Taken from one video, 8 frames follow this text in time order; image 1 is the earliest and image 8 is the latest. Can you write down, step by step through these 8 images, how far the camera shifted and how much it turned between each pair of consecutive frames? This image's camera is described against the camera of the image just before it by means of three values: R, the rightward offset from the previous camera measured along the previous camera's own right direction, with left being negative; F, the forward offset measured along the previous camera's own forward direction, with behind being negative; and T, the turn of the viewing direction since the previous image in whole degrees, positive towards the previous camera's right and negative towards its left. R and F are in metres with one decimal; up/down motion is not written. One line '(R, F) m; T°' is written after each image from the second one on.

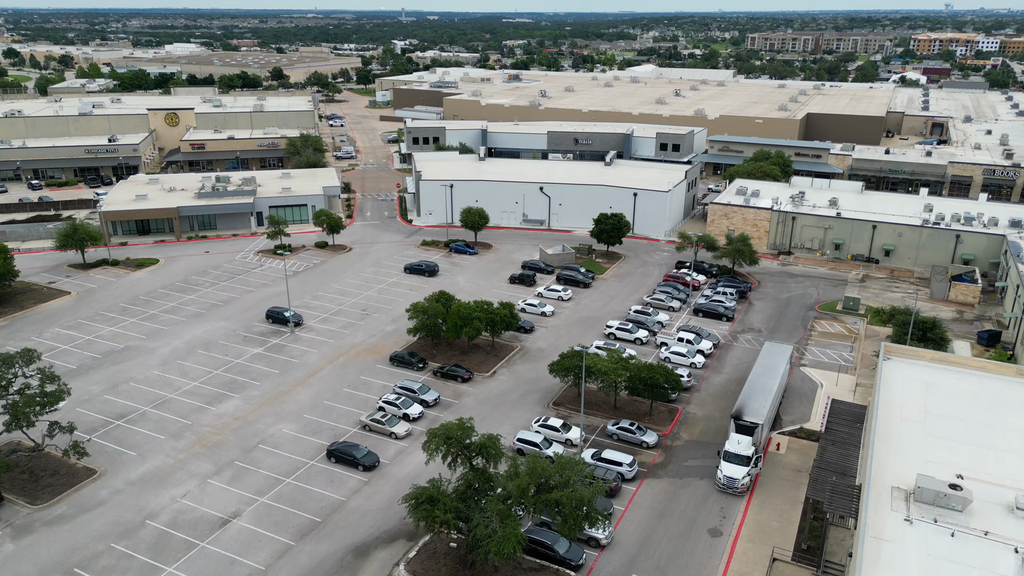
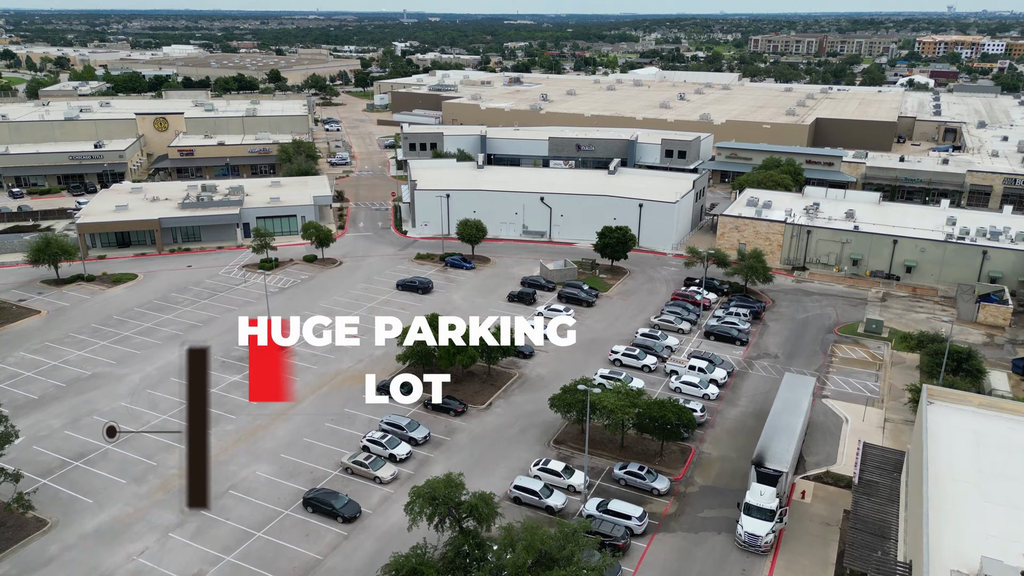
(+0.2, +3.3) m; 0°
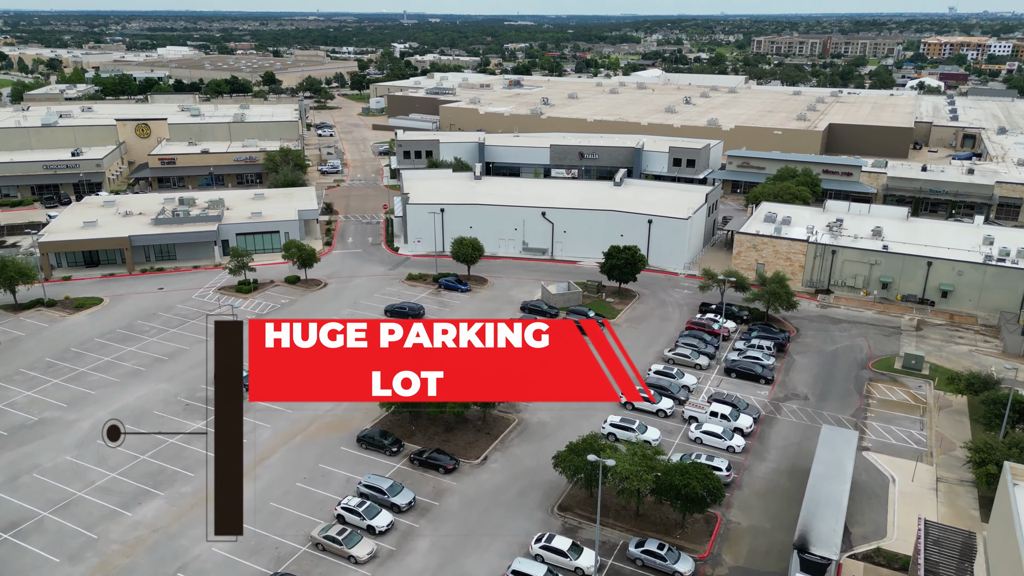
(+0.1, +4.7) m; 0°
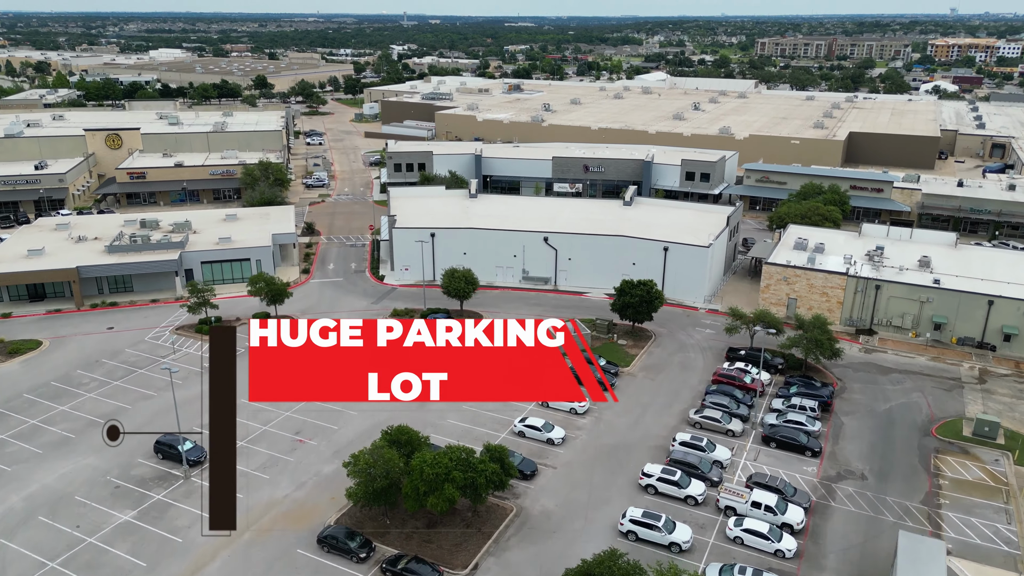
(+0.1, +6.6) m; 0°
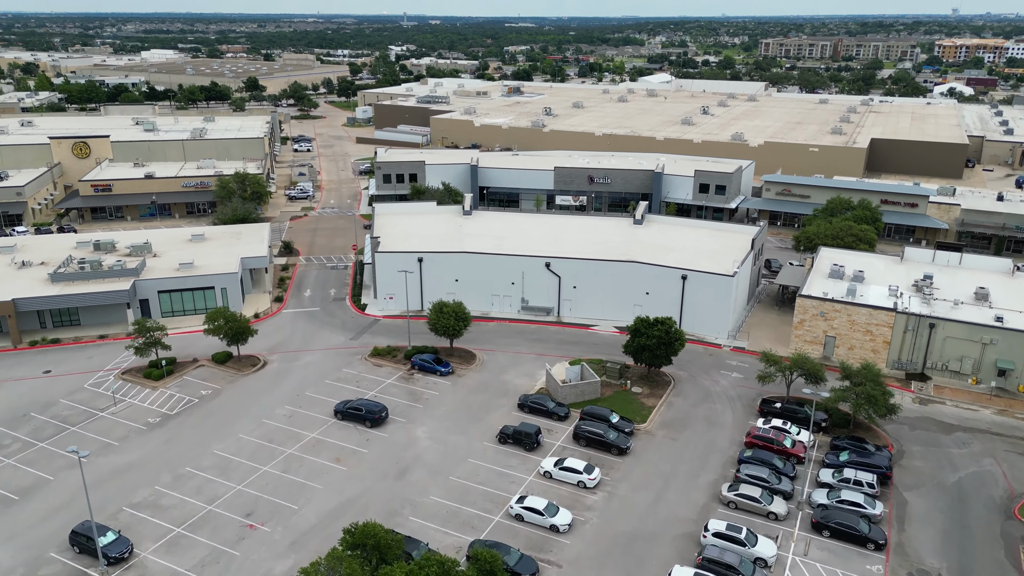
(+0.2, +6.3) m; 0°
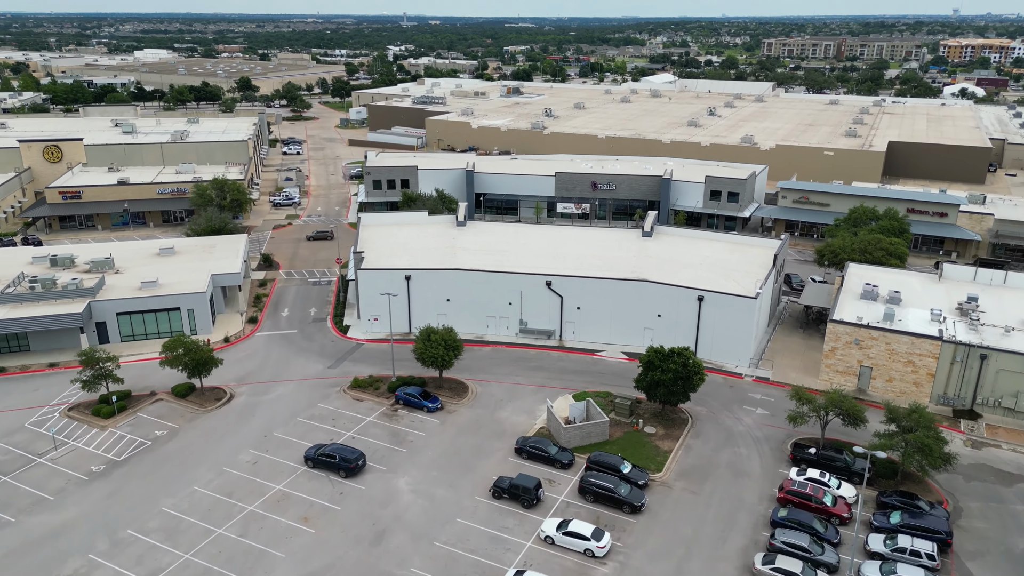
(+0.2, +4.7) m; 0°
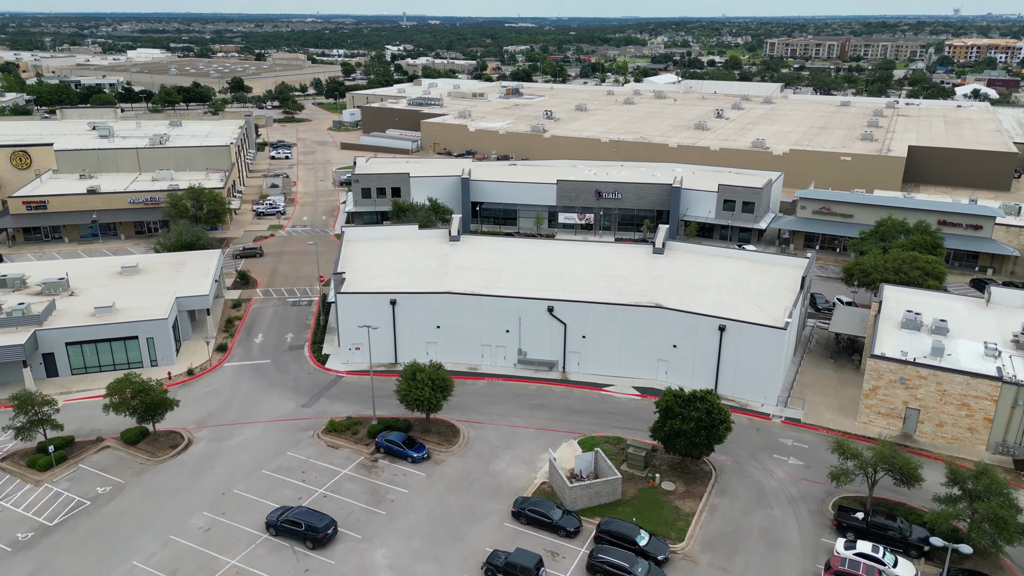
(+0.1, +4.7) m; 0°
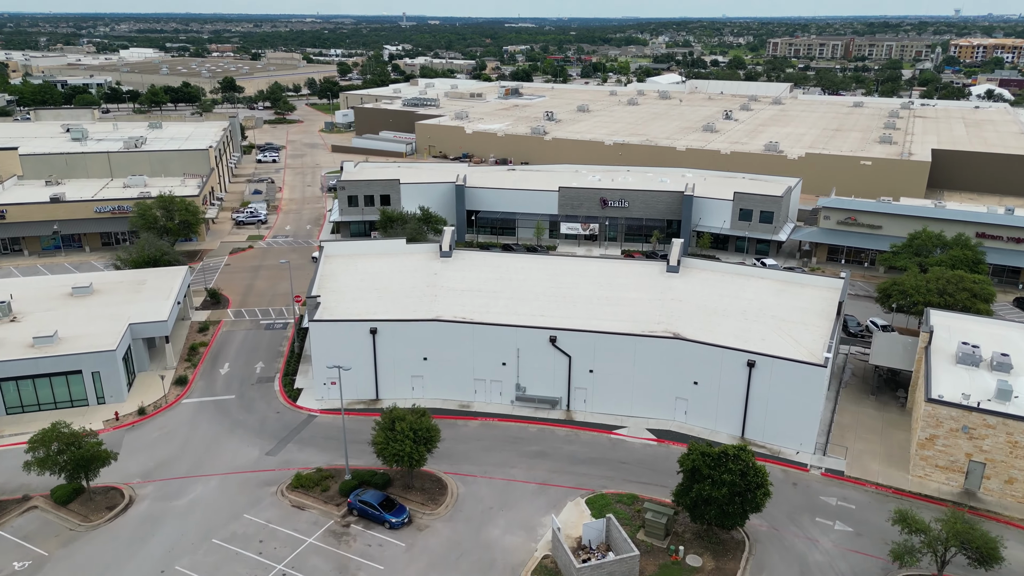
(+0.1, +4.9) m; 0°
